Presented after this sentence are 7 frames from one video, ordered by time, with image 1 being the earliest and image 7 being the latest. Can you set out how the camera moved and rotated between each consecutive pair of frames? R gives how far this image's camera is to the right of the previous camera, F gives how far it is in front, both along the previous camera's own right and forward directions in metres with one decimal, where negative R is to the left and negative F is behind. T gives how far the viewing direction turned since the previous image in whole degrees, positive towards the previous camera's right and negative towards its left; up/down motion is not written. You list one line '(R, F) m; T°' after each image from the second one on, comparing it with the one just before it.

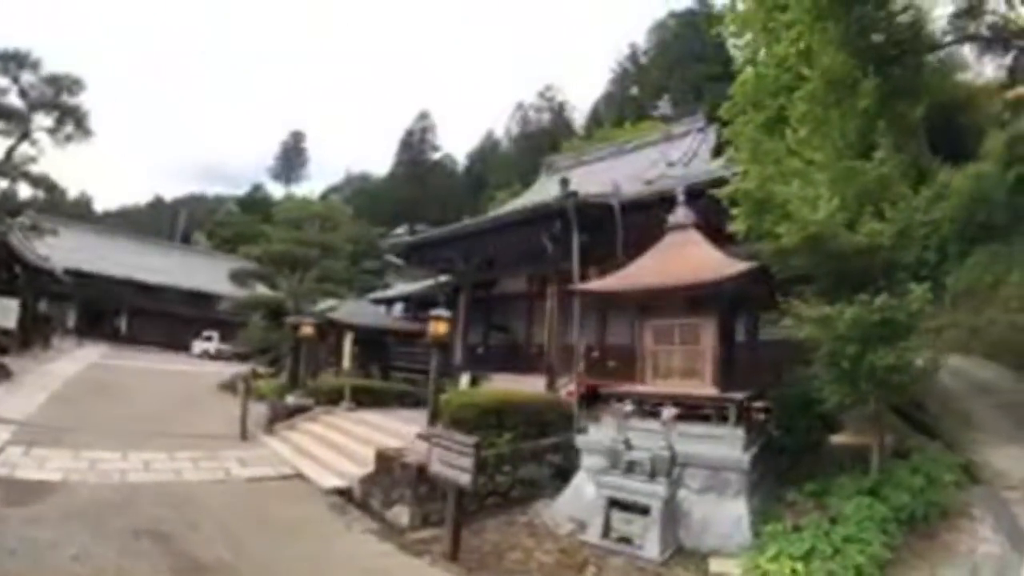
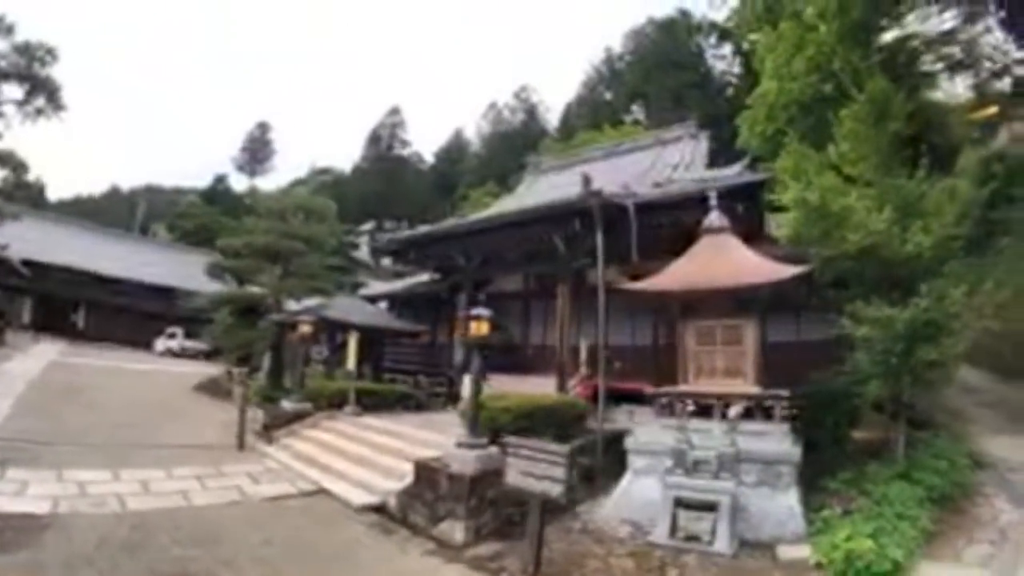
(-1.8, 0.0) m; +8°
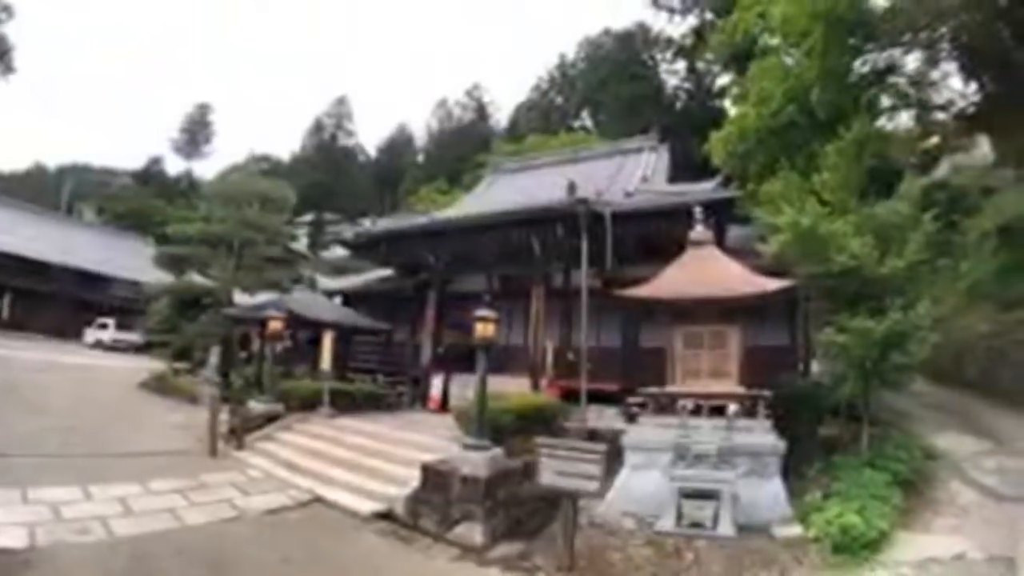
(-1.8, -0.4) m; +10°
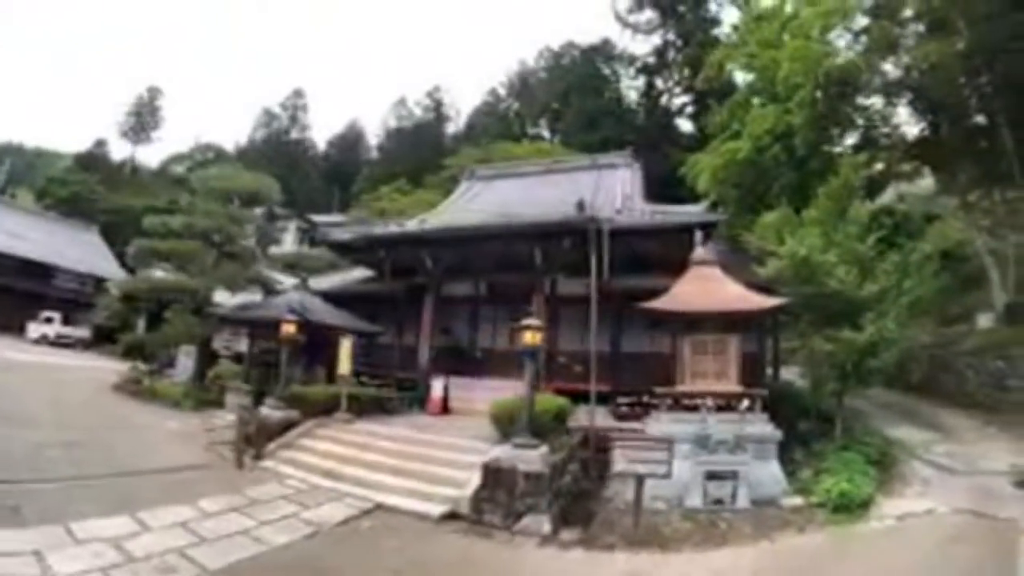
(-3.1, -0.8) m; +13°
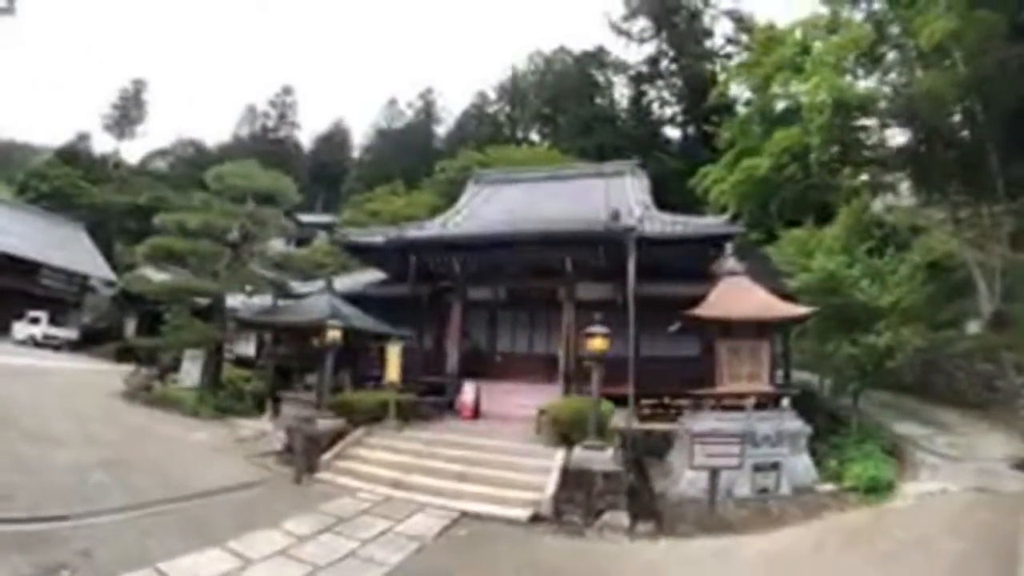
(-2.9, -0.3) m; +10°
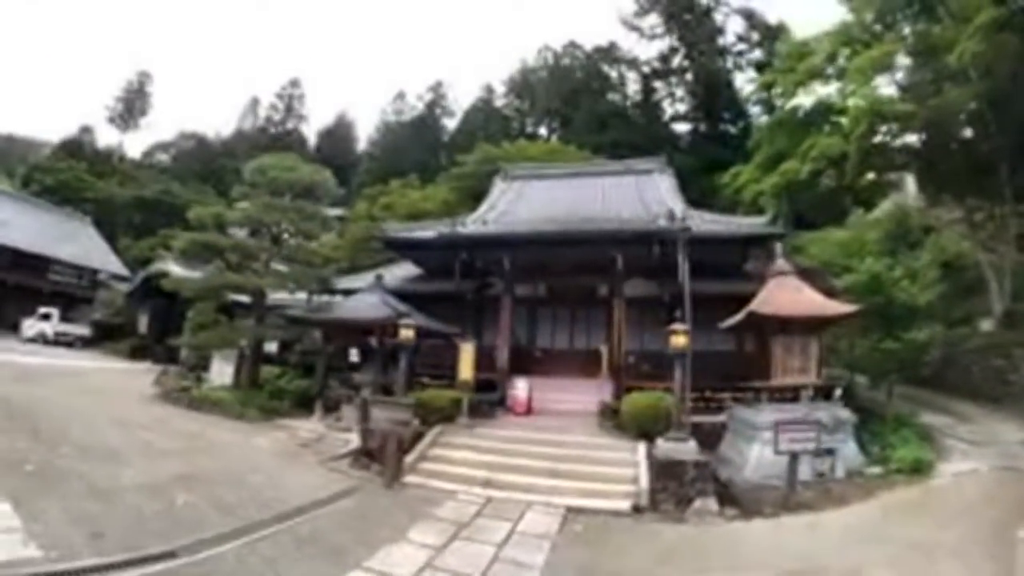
(-3.0, 0.0) m; +8°
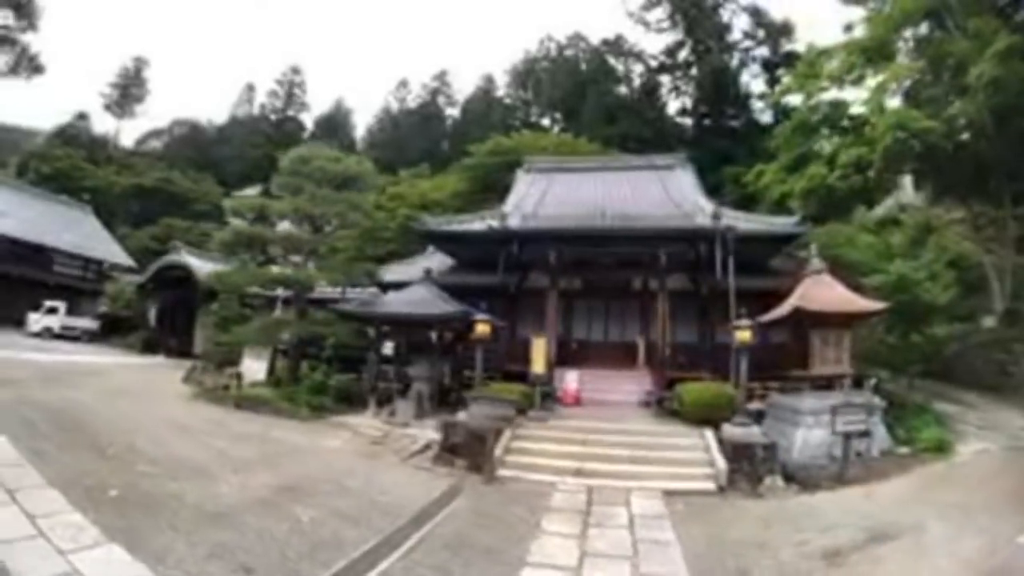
(-3.2, +0.2) m; +9°
